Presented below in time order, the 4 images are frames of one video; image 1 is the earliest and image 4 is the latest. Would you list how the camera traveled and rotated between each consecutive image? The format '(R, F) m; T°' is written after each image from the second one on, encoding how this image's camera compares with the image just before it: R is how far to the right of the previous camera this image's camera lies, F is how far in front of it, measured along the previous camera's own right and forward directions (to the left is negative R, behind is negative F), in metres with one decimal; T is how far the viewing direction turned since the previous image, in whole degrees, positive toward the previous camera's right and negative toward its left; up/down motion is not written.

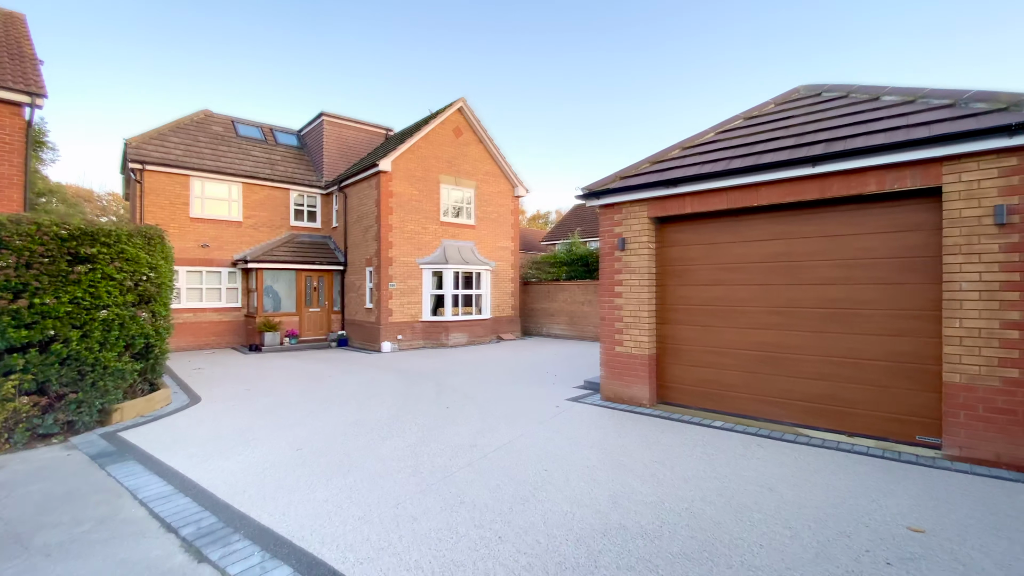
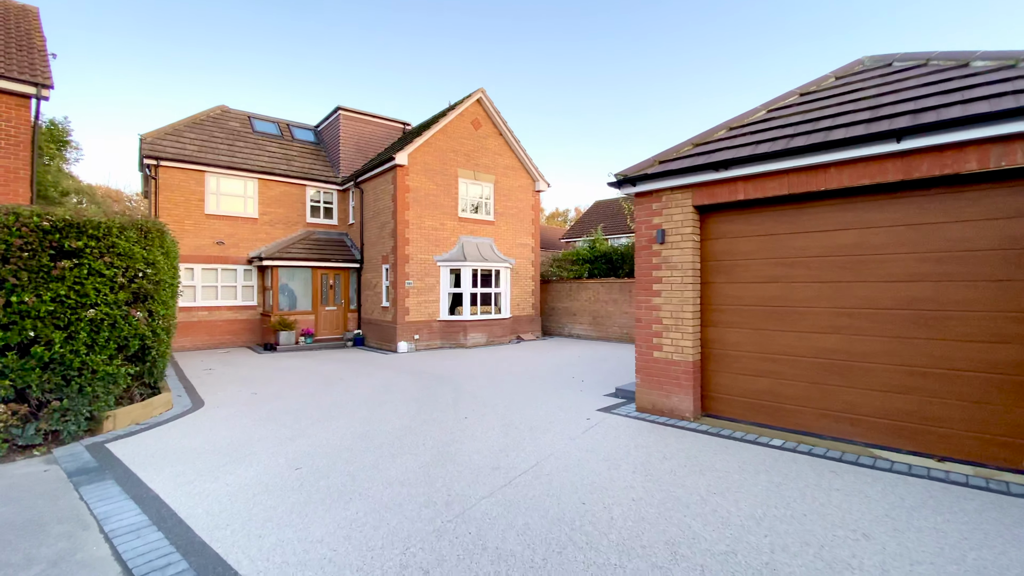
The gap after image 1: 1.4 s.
(-0.1, +0.7) m; -2°
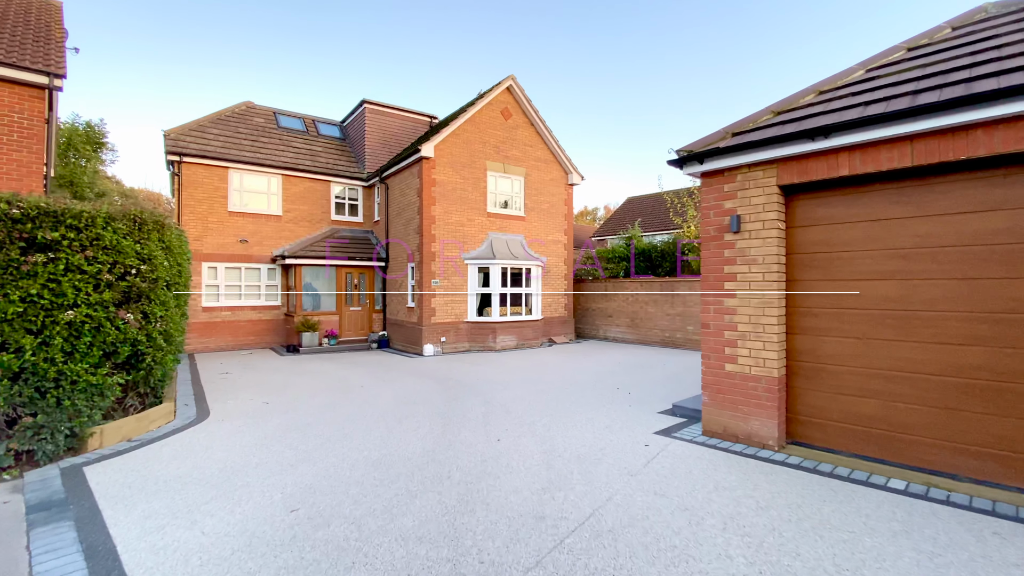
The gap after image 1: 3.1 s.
(-0.2, +1.0) m; -3°
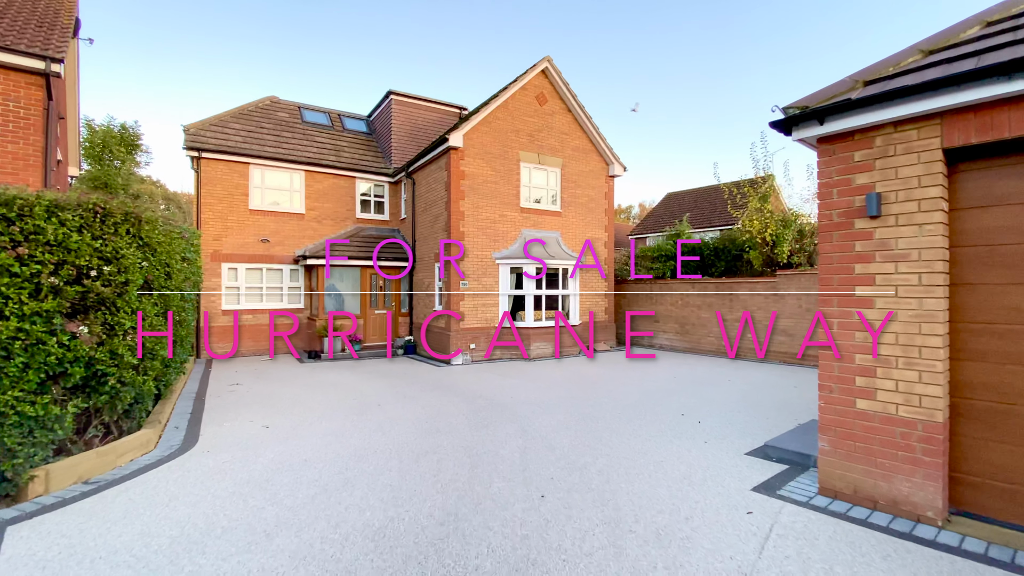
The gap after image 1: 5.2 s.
(-0.1, +1.3) m; -4°
